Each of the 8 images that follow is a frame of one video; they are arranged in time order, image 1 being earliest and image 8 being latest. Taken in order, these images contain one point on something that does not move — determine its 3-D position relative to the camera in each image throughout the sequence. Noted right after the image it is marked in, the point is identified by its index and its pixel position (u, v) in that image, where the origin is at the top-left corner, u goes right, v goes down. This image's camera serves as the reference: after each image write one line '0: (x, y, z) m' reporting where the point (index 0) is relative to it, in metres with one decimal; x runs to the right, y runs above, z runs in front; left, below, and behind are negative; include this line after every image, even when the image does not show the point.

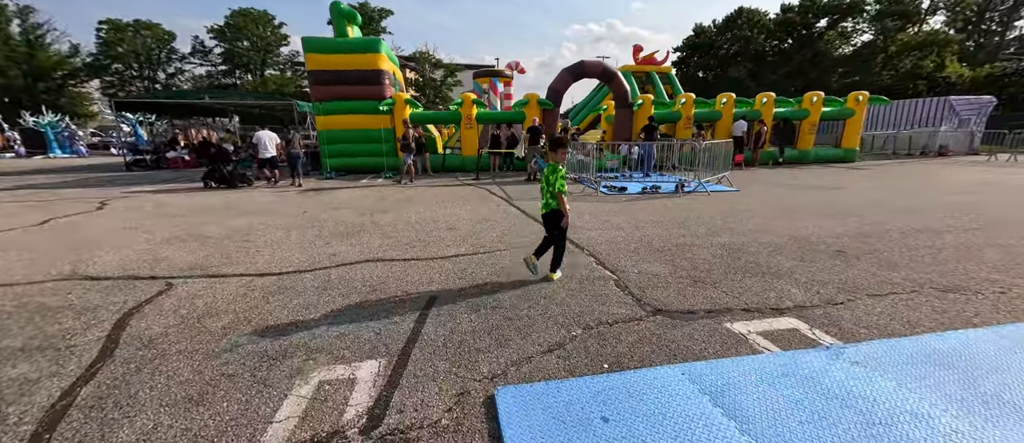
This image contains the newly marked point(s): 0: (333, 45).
0: (-5.8, +5.7, +12.2) m
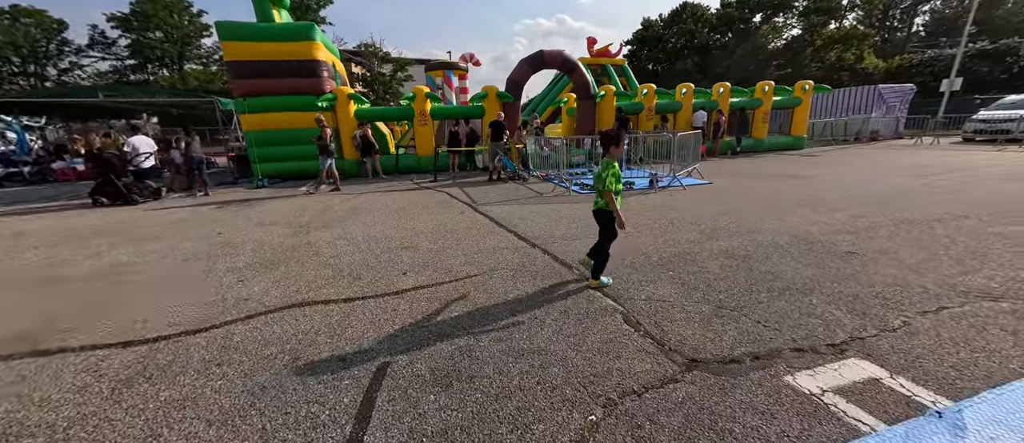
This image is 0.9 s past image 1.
0: (-7.1, +5.3, +10.6) m
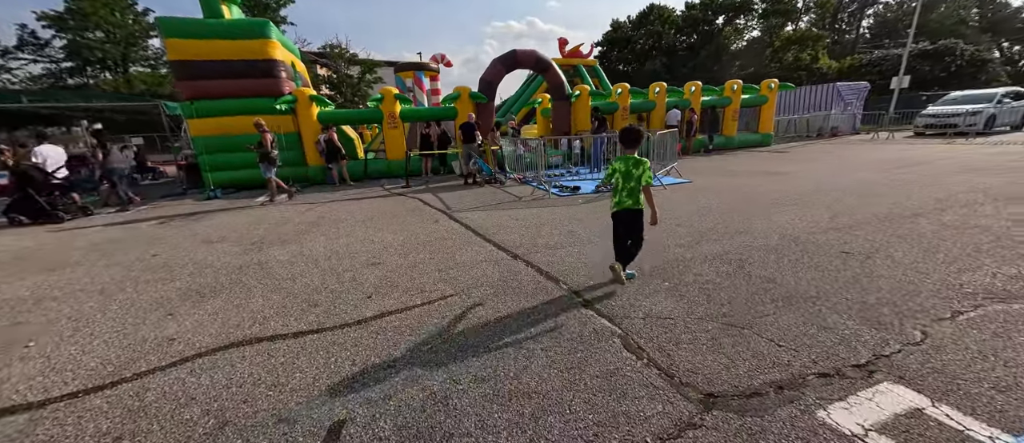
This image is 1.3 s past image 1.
0: (-7.8, +5.0, +9.7) m
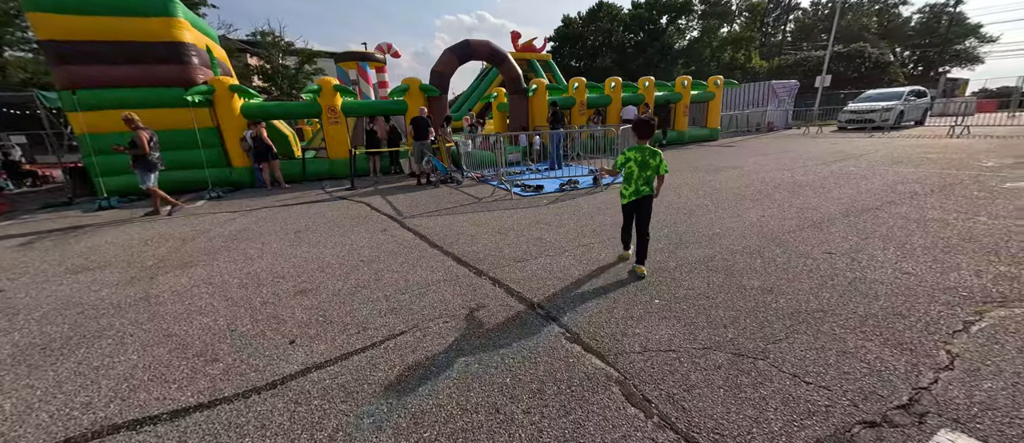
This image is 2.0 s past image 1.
0: (-8.9, +4.7, +8.1) m
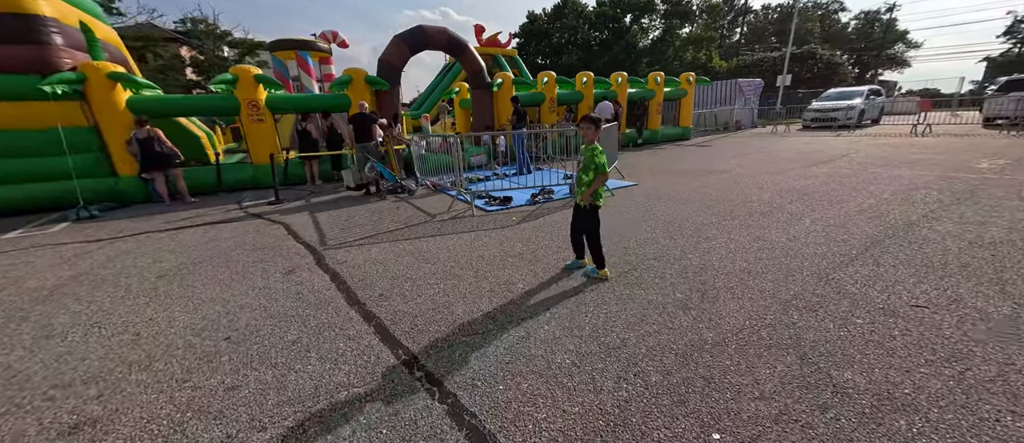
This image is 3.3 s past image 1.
0: (-9.6, +4.1, +5.8) m
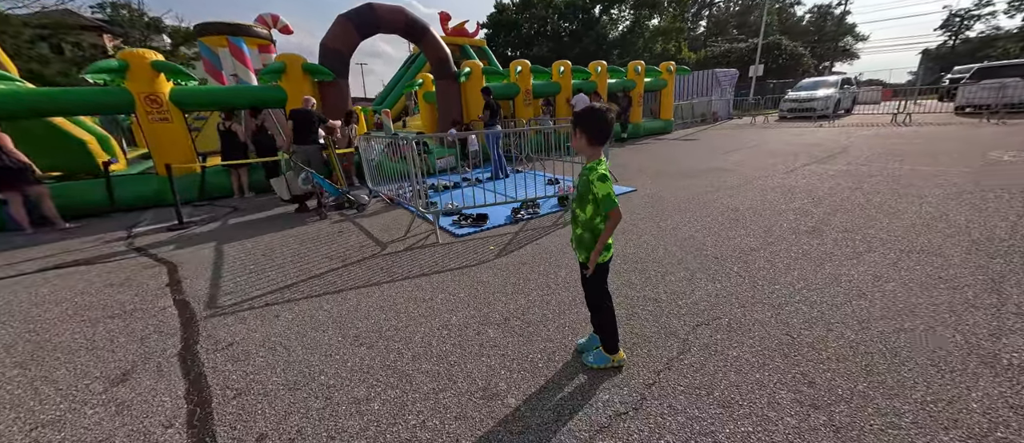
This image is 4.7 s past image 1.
0: (-10.0, +3.5, +3.7) m
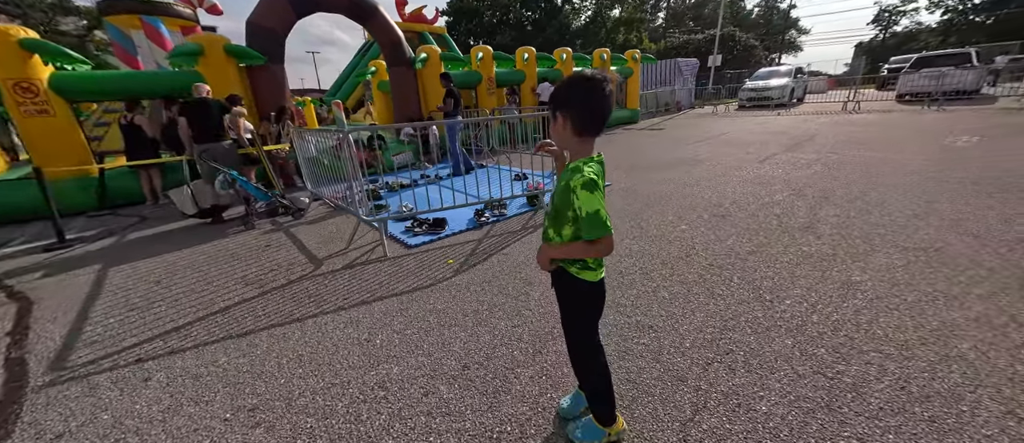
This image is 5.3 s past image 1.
0: (-10.4, +3.1, +2.1) m
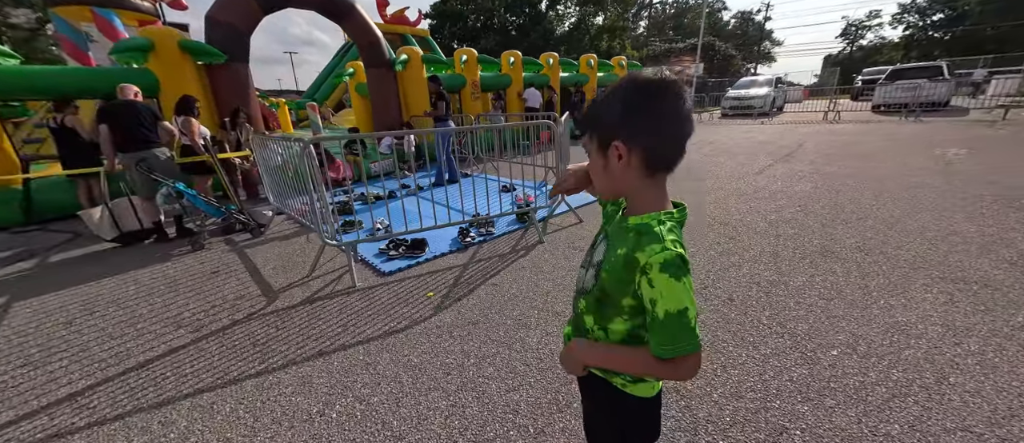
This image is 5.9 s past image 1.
0: (-10.4, +2.9, +1.2) m
